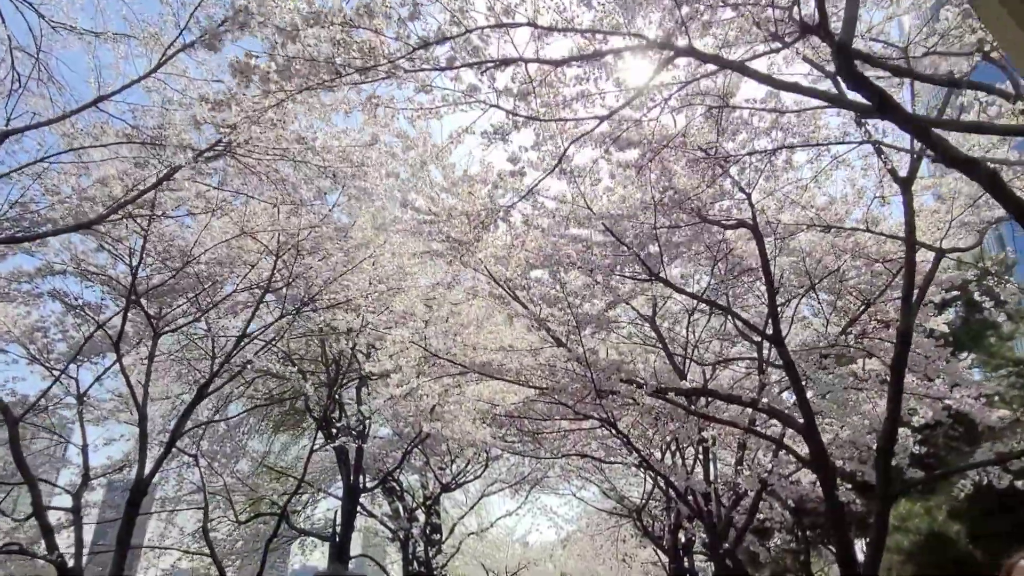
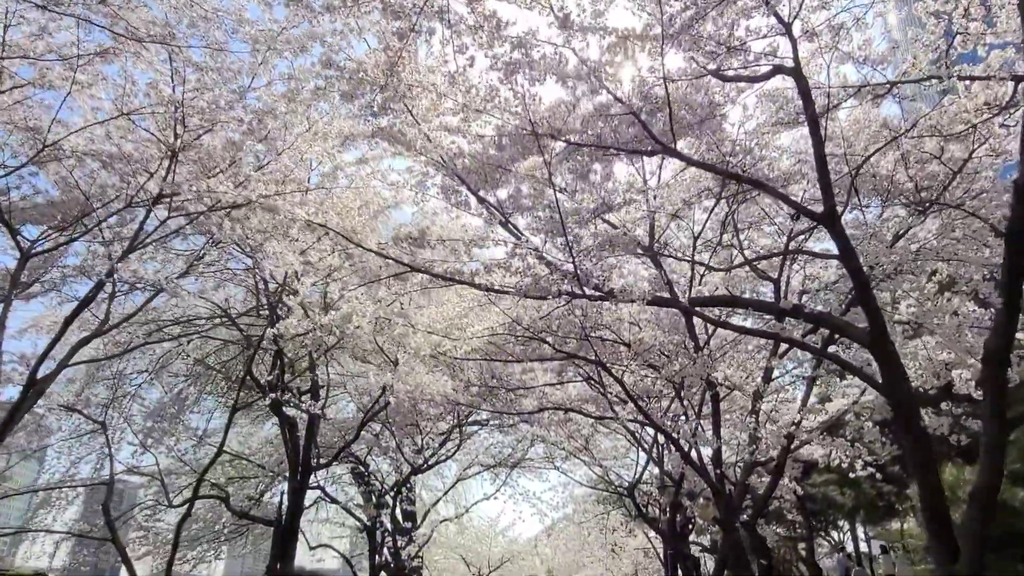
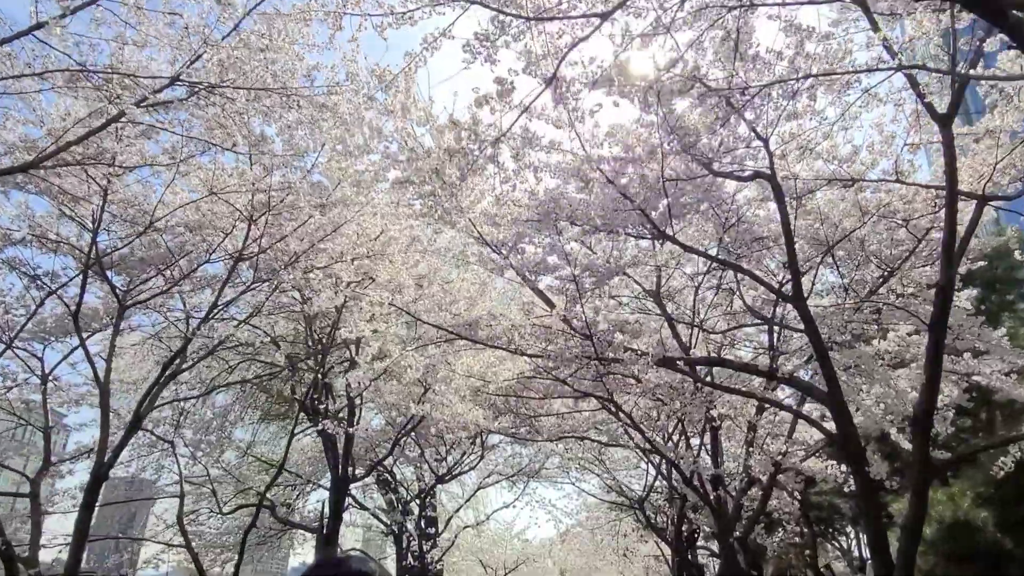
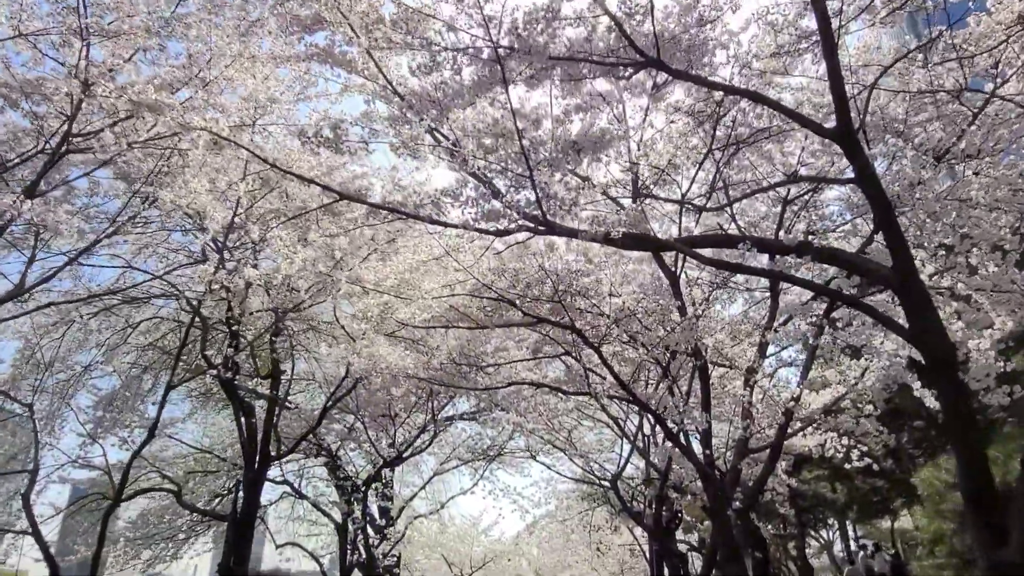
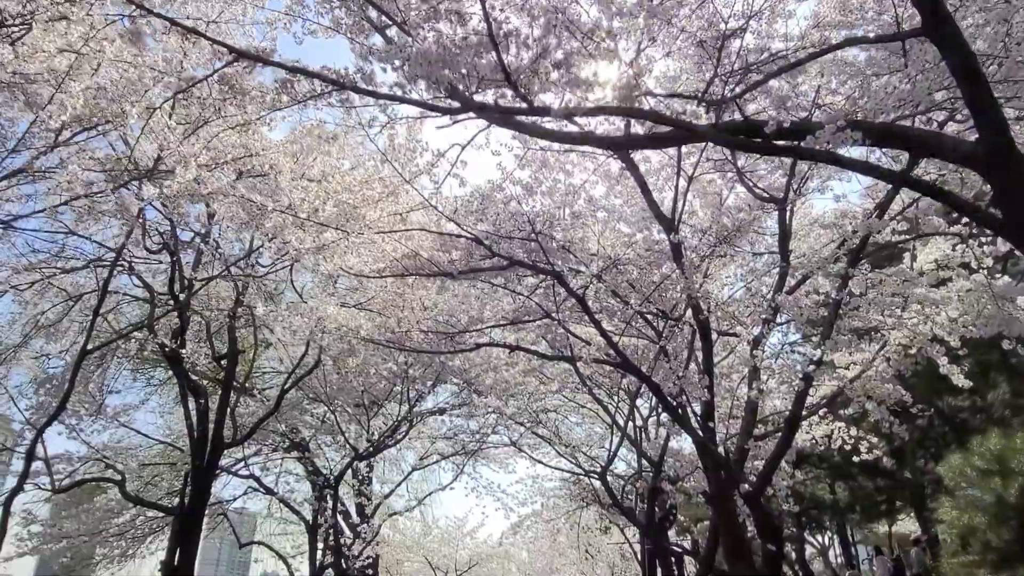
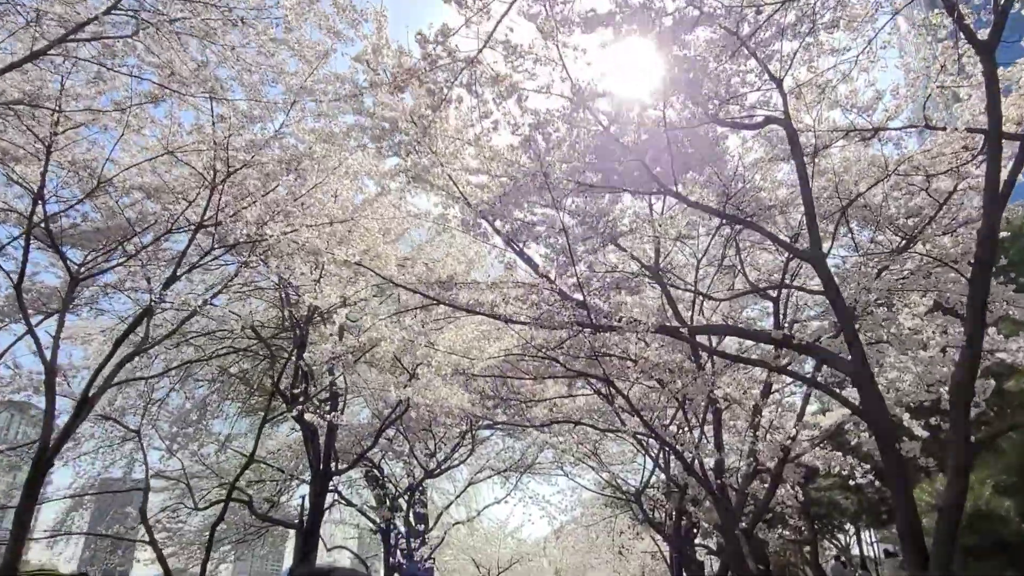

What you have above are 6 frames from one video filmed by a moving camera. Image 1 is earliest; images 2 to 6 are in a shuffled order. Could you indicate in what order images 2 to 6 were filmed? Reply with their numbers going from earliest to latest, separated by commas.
3, 6, 2, 4, 5
